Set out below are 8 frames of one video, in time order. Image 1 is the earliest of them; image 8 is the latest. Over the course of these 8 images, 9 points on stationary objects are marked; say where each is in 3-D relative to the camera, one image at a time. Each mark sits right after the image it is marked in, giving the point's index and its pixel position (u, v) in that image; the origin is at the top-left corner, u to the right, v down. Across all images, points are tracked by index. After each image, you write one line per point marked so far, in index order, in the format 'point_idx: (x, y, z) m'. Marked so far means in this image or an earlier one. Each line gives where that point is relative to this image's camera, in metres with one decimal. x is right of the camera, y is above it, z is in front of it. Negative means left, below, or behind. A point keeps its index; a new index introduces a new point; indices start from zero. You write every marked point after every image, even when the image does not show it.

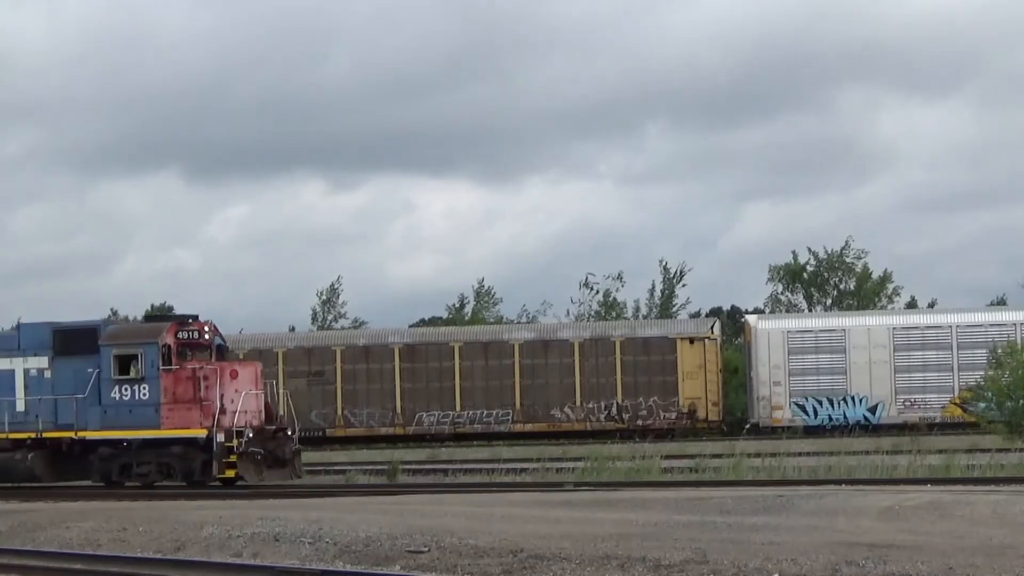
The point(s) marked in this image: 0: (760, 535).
0: (+2.7, -2.6, +12.8) m
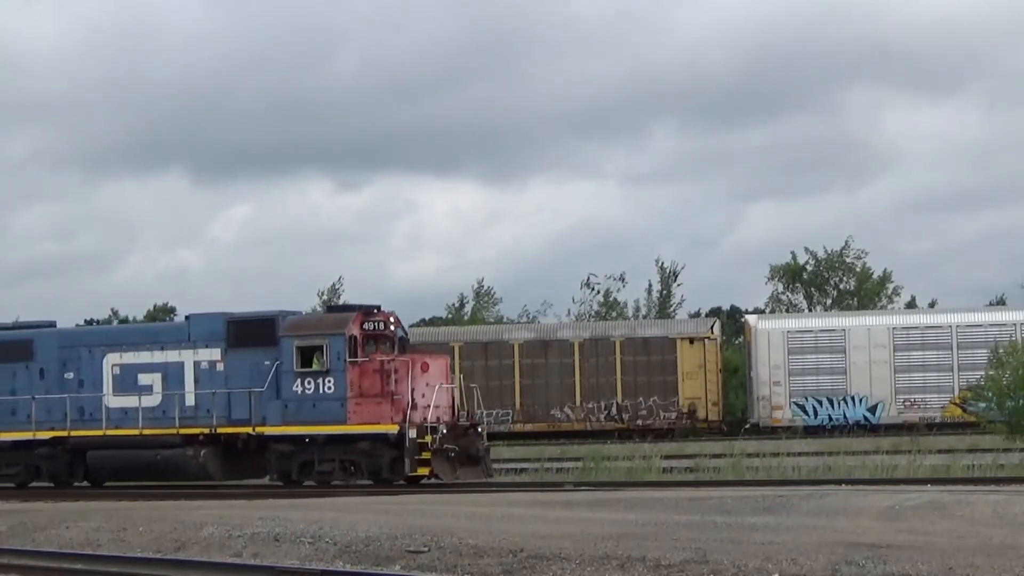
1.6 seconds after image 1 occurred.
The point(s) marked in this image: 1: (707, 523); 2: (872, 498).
0: (+2.7, -2.6, +12.8) m
1: (+2.2, -2.6, +13.4) m
2: (+4.2, -2.4, +14.1) m
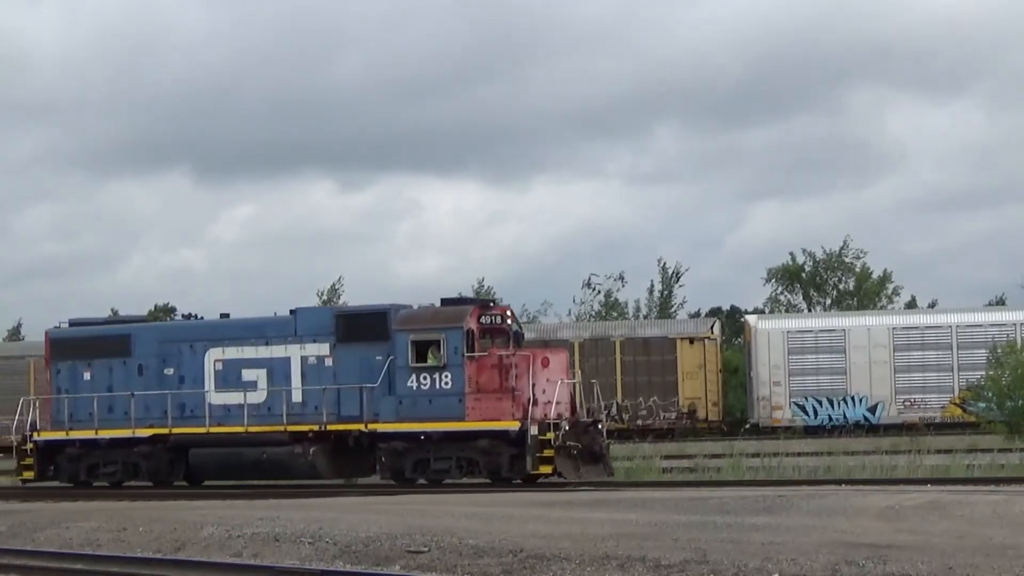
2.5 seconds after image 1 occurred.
0: (+2.7, -2.6, +12.8) m
1: (+2.2, -2.6, +13.4) m
2: (+4.2, -2.4, +14.1) m
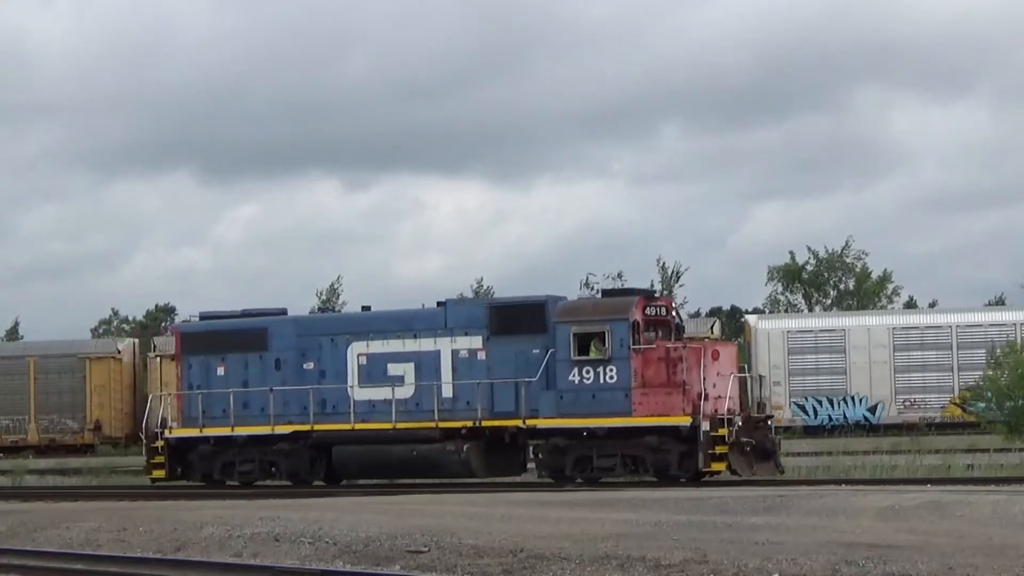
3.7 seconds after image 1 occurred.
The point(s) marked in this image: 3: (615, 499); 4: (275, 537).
0: (+2.6, -2.6, +12.8) m
1: (+2.2, -2.6, +13.4) m
2: (+4.2, -2.4, +14.1) m
3: (+1.2, -2.5, +14.4) m
4: (-2.6, -2.7, +13.1) m
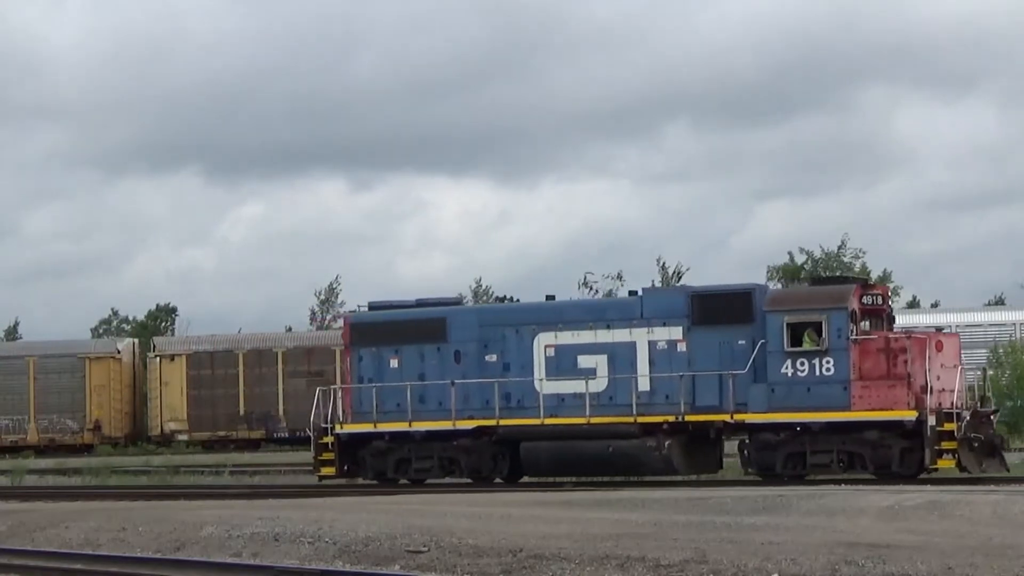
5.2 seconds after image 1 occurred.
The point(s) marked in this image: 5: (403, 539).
0: (+2.6, -2.6, +12.8) m
1: (+2.1, -2.6, +13.4) m
2: (+4.2, -2.4, +14.0) m
3: (+1.2, -2.5, +14.4) m
4: (-2.6, -2.7, +13.1) m
5: (-1.2, -2.7, +13.0) m
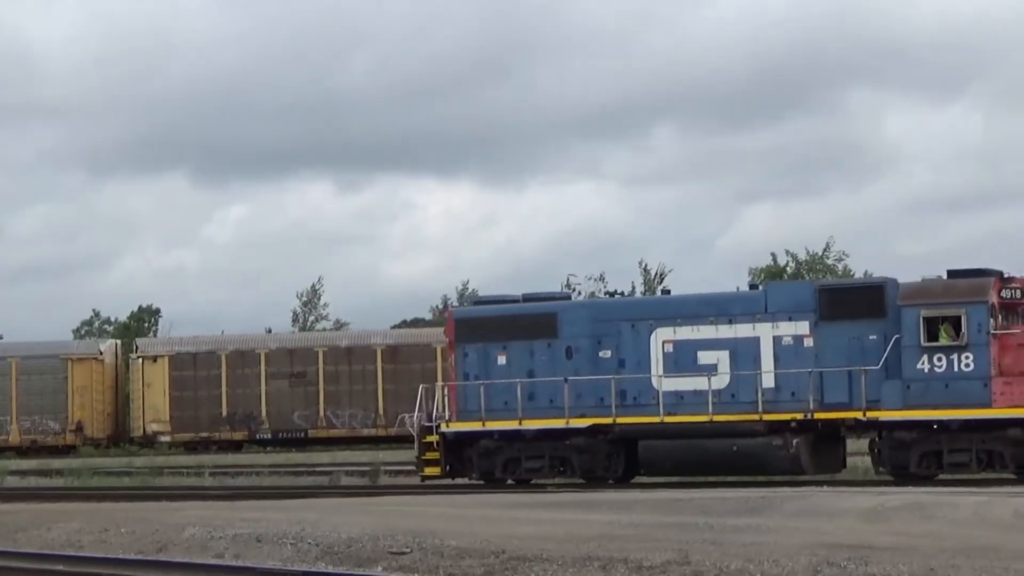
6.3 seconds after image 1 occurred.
0: (+2.5, -2.6, +12.8) m
1: (+2.0, -2.6, +13.4) m
2: (+4.0, -2.5, +14.1) m
3: (+1.0, -2.5, +14.4) m
4: (-2.8, -2.7, +13.1) m
5: (-1.4, -2.7, +13.0) m
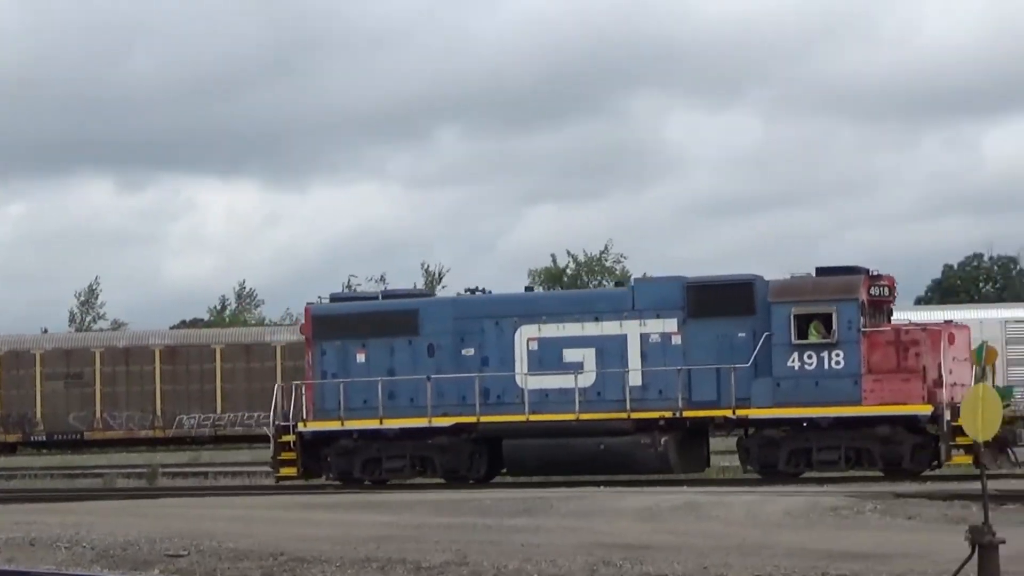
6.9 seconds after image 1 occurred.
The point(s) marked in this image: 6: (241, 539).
0: (+0.1, -2.7, +12.9) m
1: (-0.4, -2.6, +13.4) m
2: (+1.5, -2.5, +14.2) m
3: (-1.4, -2.5, +14.4) m
4: (-5.1, -2.7, +12.8) m
5: (-3.7, -2.7, +12.8) m
6: (-2.9, -2.7, +12.9) m
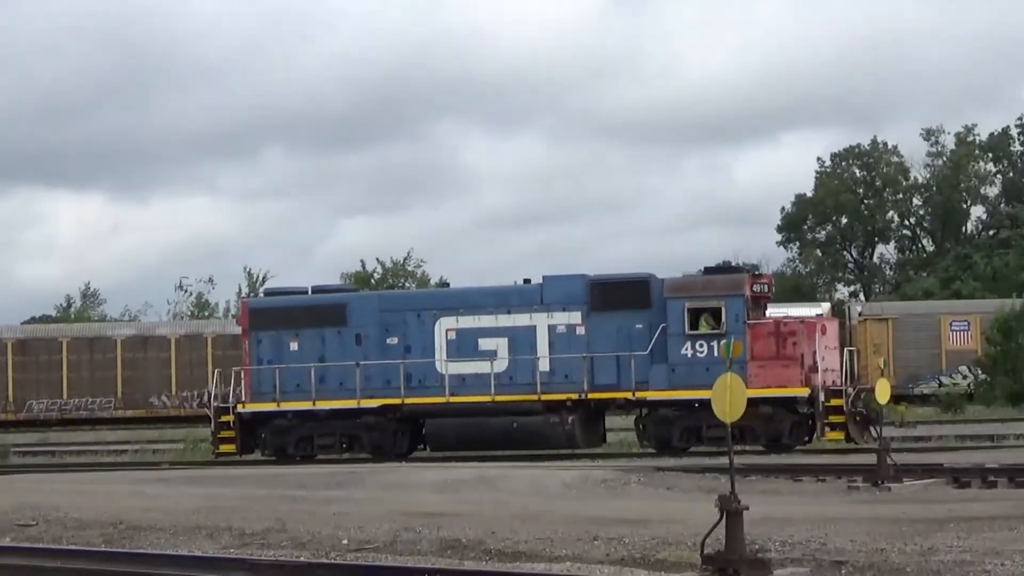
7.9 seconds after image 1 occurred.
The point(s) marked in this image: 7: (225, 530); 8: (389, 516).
0: (-2.2, -2.7, +14.8) m
1: (-2.8, -2.6, +15.3) m
2: (-0.8, -2.5, +16.1) m
3: (-3.8, -2.5, +16.2) m
4: (-7.4, -2.7, +14.5) m
5: (-6.0, -2.7, +14.5) m
6: (-5.2, -2.7, +14.6) m
7: (-3.5, -2.8, +14.0) m
8: (-1.6, -2.7, +14.5) m
